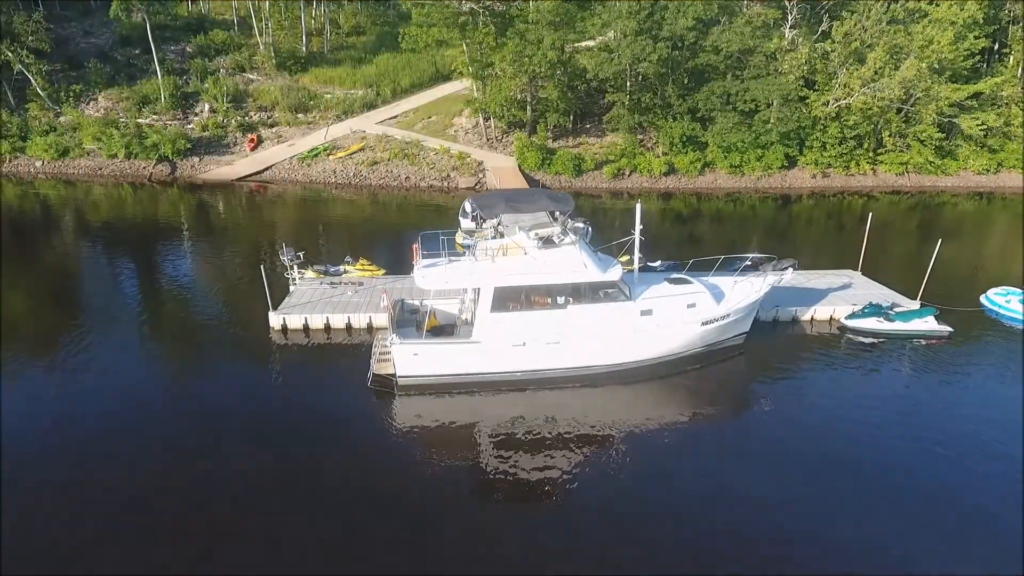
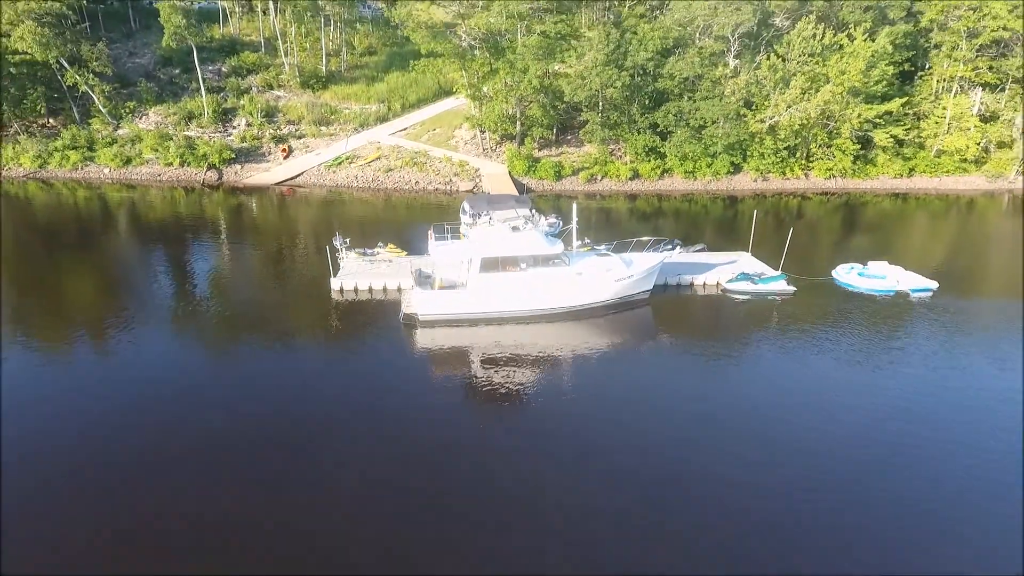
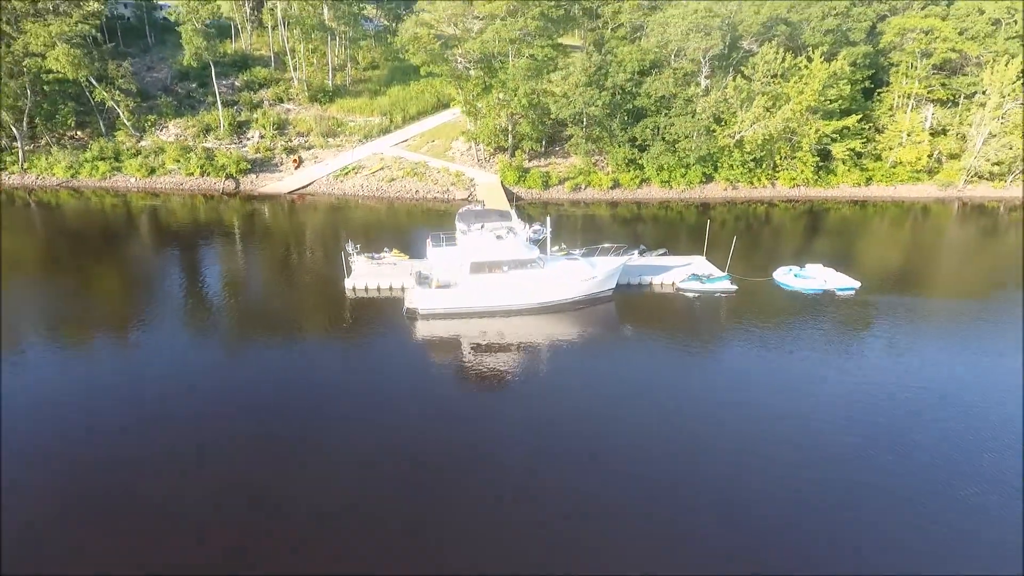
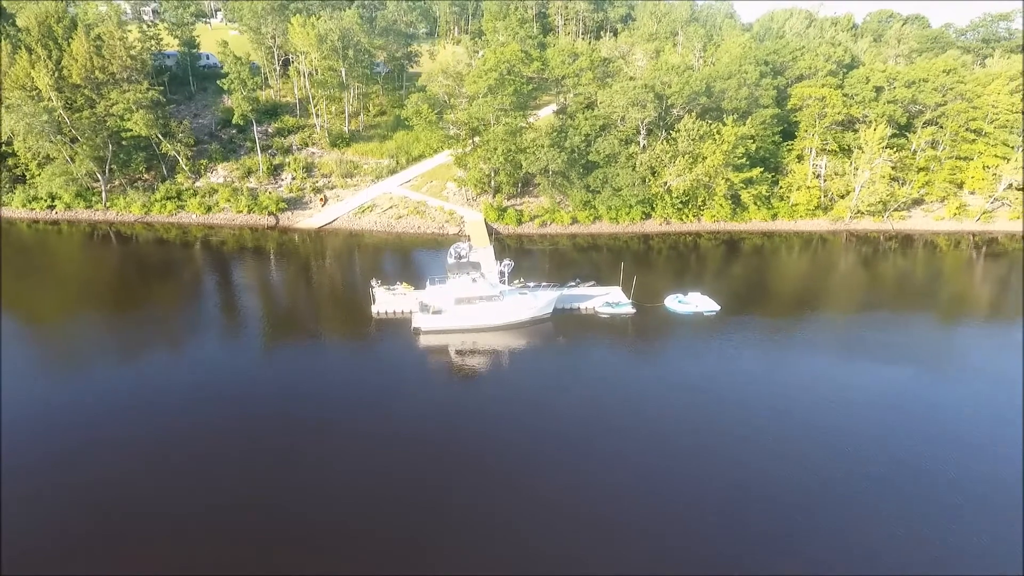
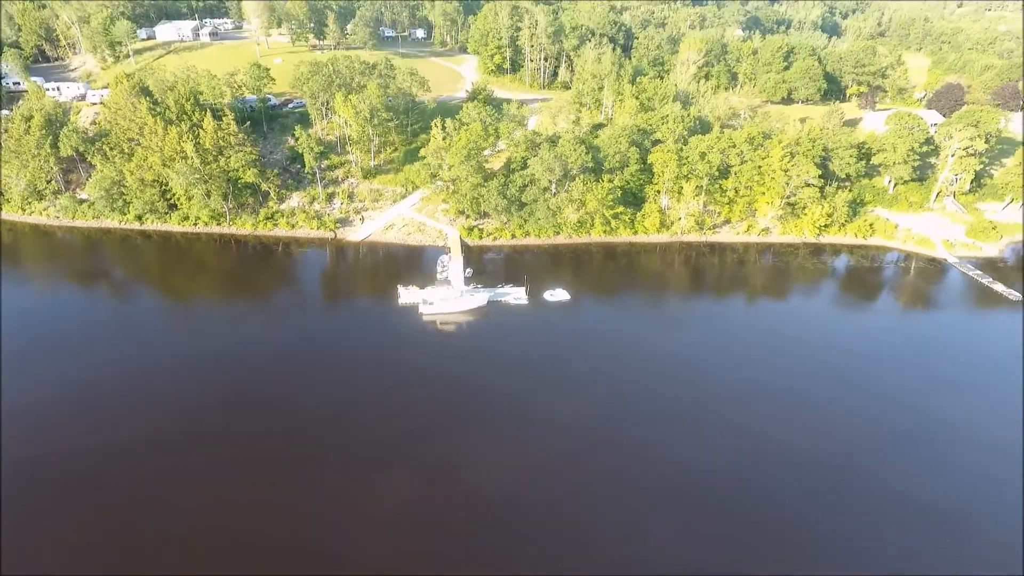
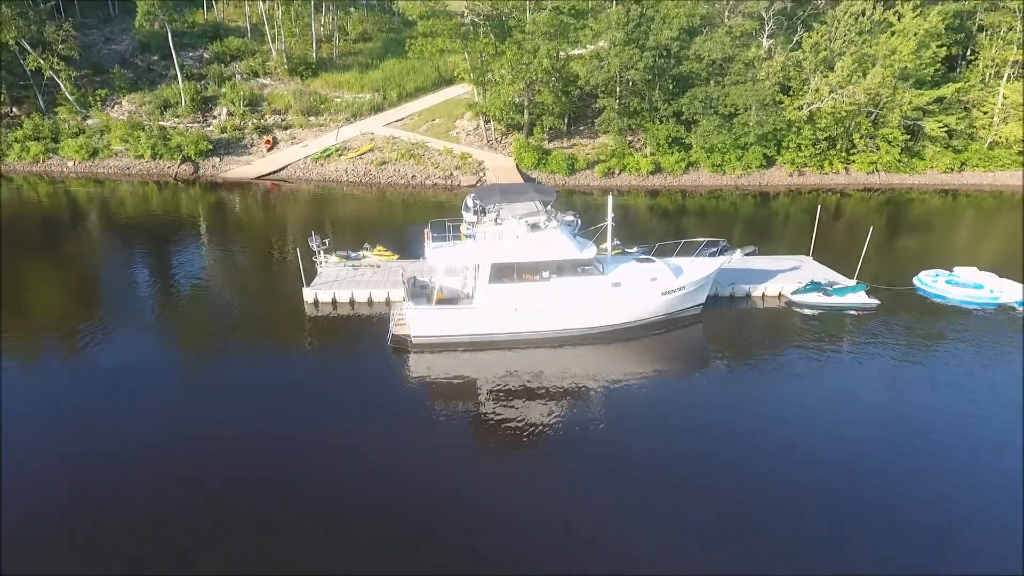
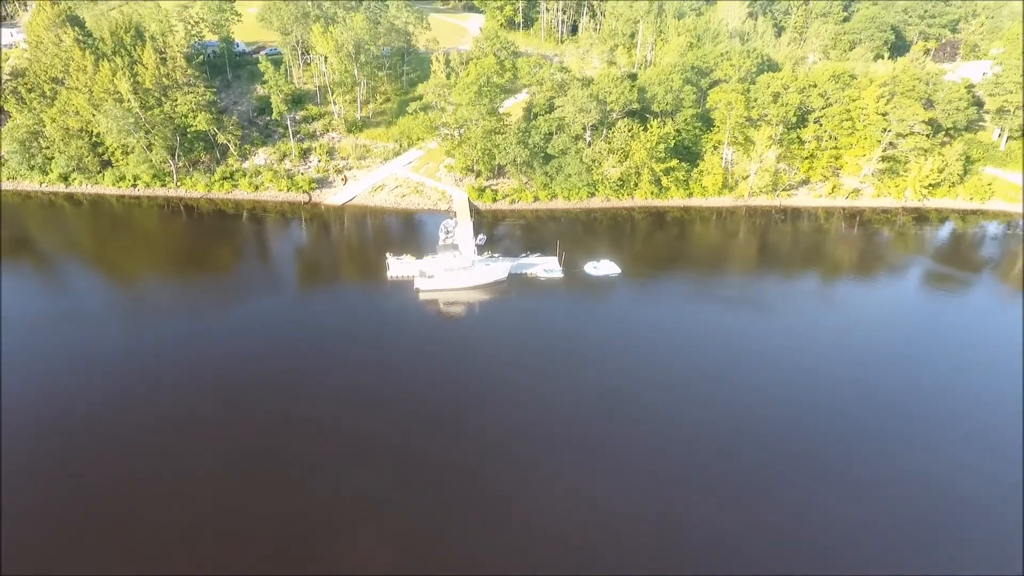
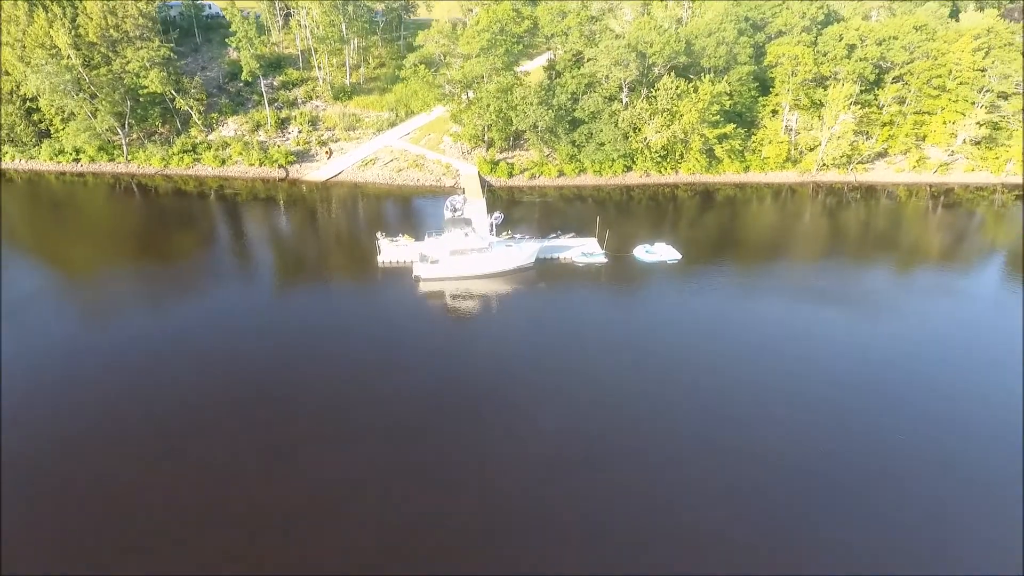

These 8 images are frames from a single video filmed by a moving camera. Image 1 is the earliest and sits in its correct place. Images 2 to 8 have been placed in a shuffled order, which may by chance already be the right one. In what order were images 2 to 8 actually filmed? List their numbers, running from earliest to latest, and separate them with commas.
6, 2, 3, 4, 8, 7, 5
